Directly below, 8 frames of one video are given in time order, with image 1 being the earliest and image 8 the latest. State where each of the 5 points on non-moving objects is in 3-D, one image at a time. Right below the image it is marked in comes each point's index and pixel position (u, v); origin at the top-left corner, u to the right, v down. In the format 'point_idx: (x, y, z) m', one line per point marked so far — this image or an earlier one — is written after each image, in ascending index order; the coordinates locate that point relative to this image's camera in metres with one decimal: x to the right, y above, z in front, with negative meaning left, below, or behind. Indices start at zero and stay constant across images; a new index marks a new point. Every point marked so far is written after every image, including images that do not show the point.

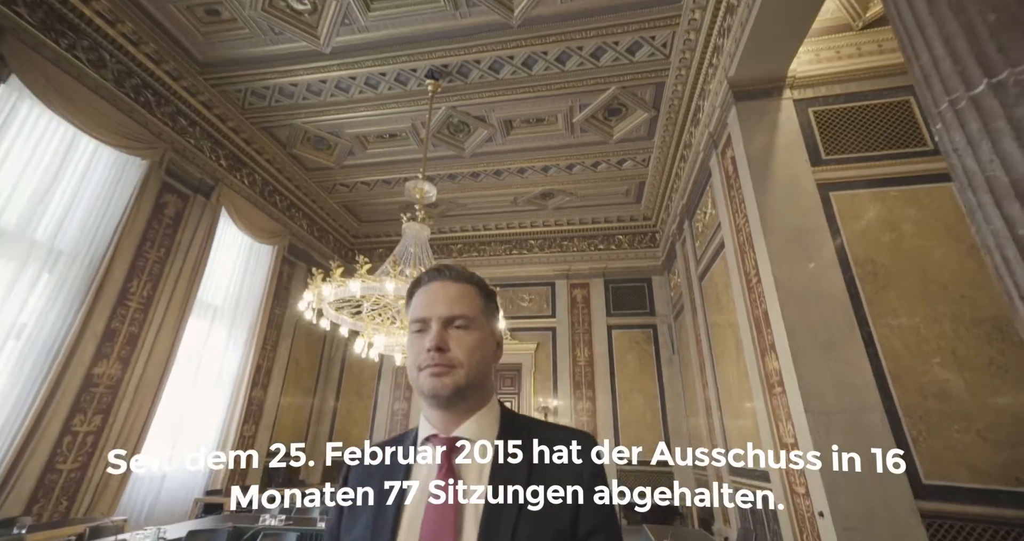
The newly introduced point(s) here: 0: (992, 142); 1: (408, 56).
0: (+1.4, +0.4, +1.3) m
1: (-1.0, +2.0, +4.2) m
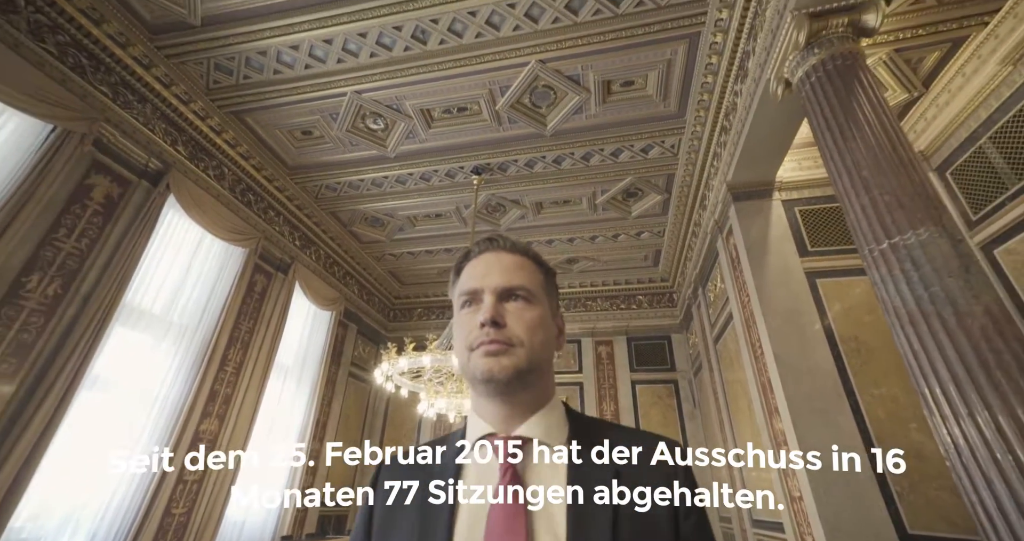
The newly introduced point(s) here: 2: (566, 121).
0: (+1.6, -0.1, +1.9) m
1: (-0.6, +1.3, +5.1) m
2: (+0.5, +1.5, +4.5) m
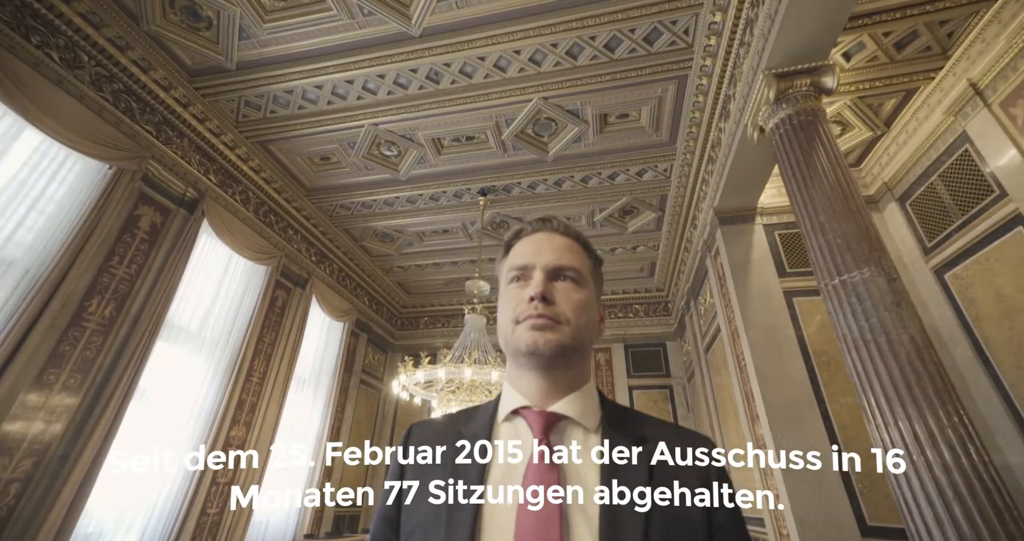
0: (+1.7, -0.2, +2.3) m
1: (-0.6, +1.1, +5.4) m
2: (+0.6, +1.3, +4.9) m
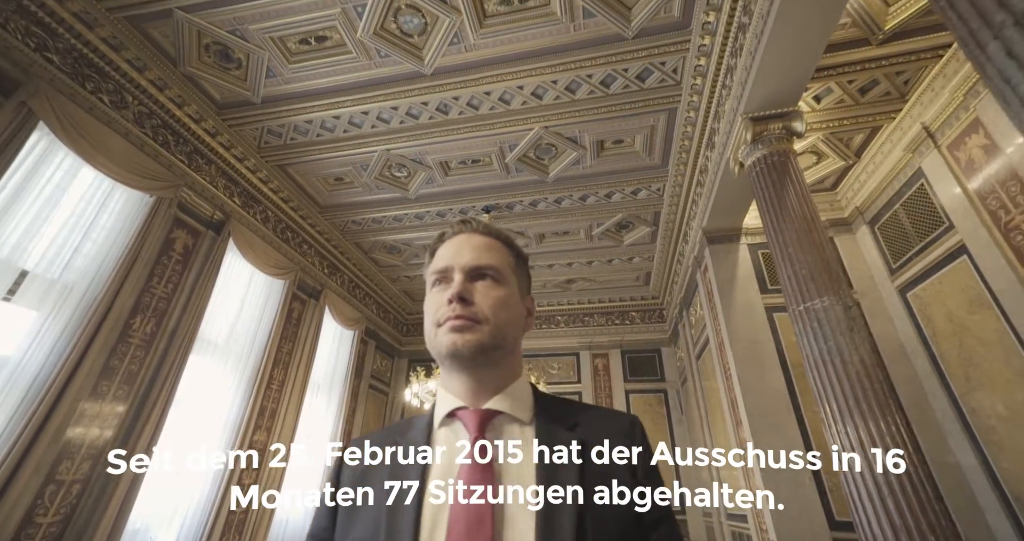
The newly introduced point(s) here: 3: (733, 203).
0: (+1.7, -0.4, +2.6) m
1: (-0.5, +0.9, +5.8) m
2: (+0.6, +1.2, +5.2) m
3: (+2.1, +0.6, +4.3) m
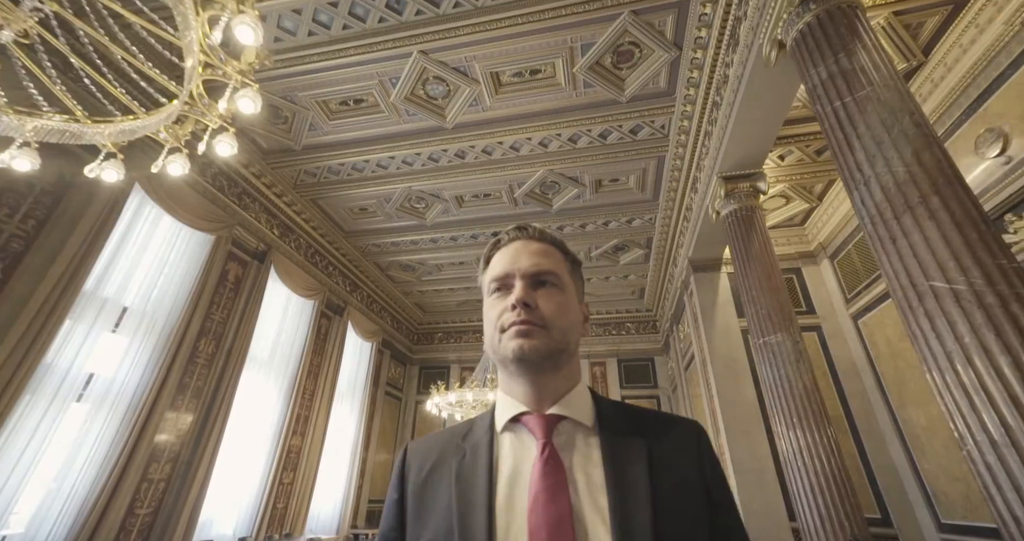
0: (+1.8, -0.7, +3.3) m
1: (-0.4, +0.6, +6.4) m
2: (+0.7, +0.9, +5.9) m
3: (+2.2, +0.4, +4.9) m
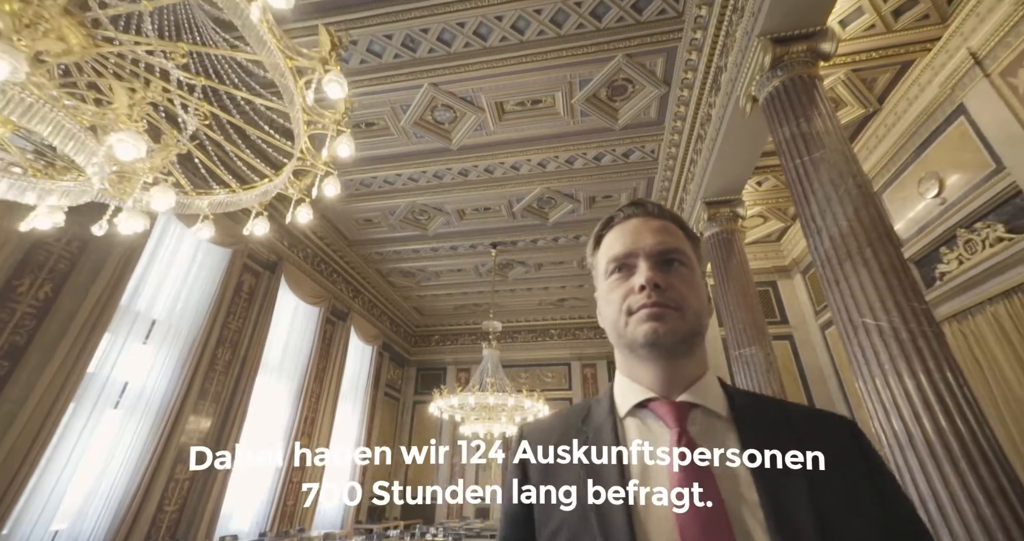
0: (+1.9, -0.8, +3.7) m
1: (-0.5, +0.5, +6.7) m
2: (+0.7, +0.8, +6.2) m
3: (+2.2, +0.2, +5.3) m
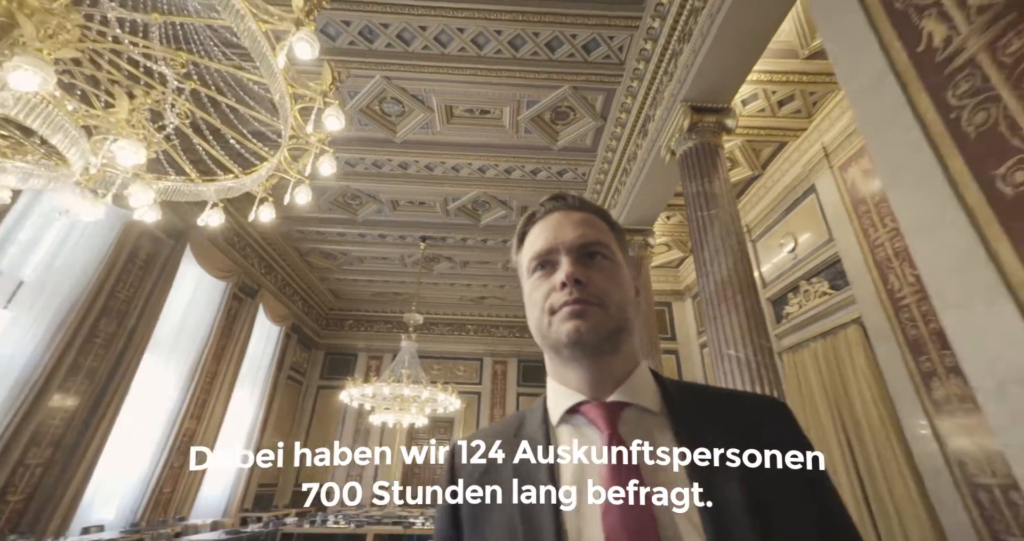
0: (+1.1, -1.0, +4.2) m
1: (-1.5, +0.6, +6.8) m
2: (-0.3, +0.7, +6.5) m
3: (+1.3, 0.0, +5.8) m
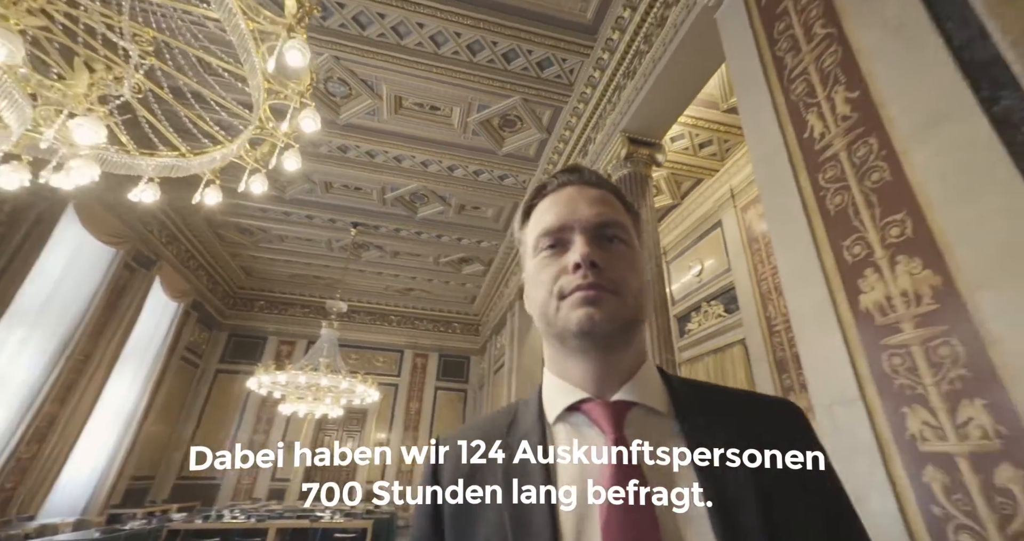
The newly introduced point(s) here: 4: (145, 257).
0: (+0.4, -1.1, +4.5) m
1: (-2.5, +0.8, +6.6) m
2: (-1.2, +0.8, +6.5) m
3: (+0.4, -0.1, +6.1) m
4: (-4.9, +0.2, +6.2) m
